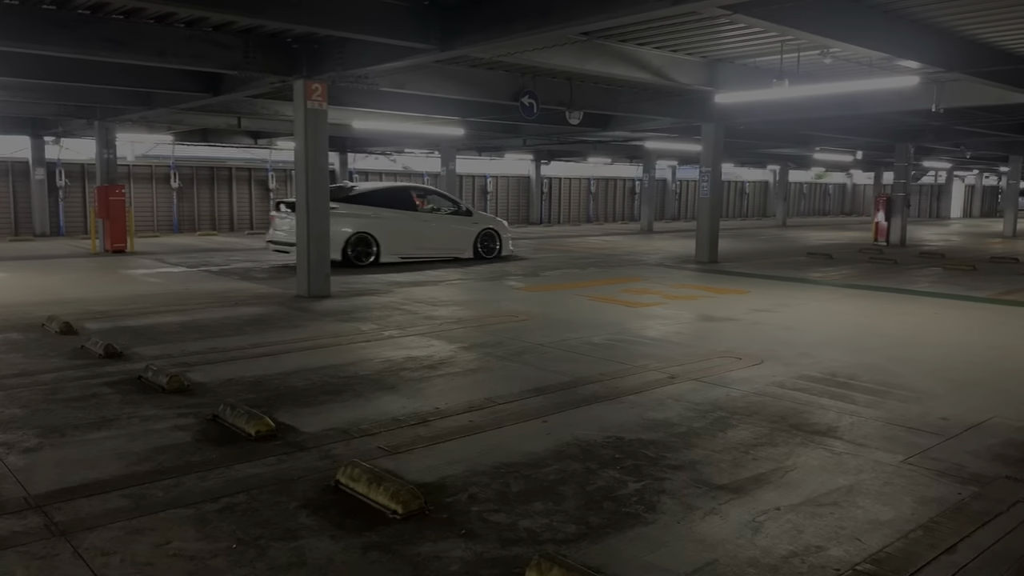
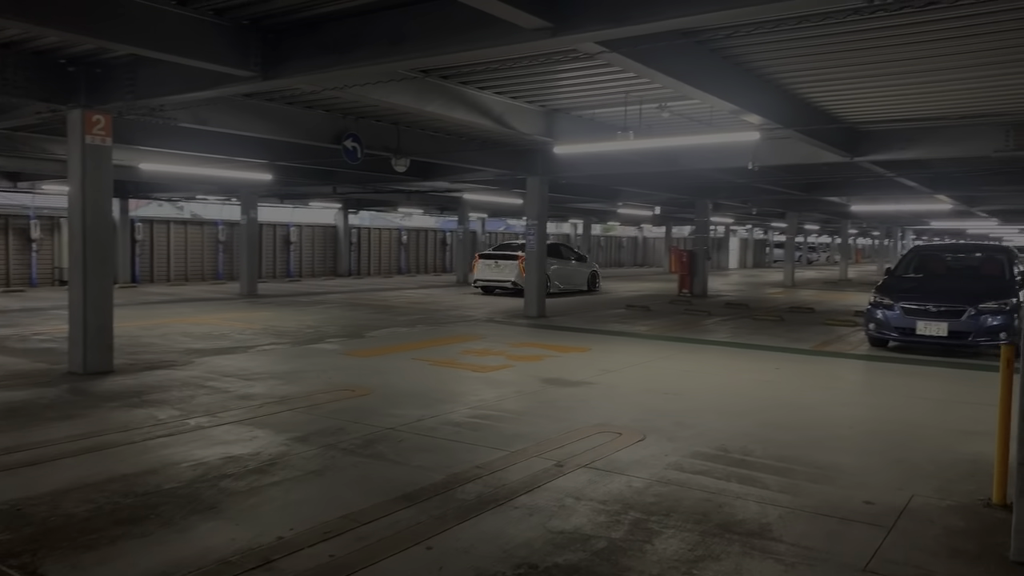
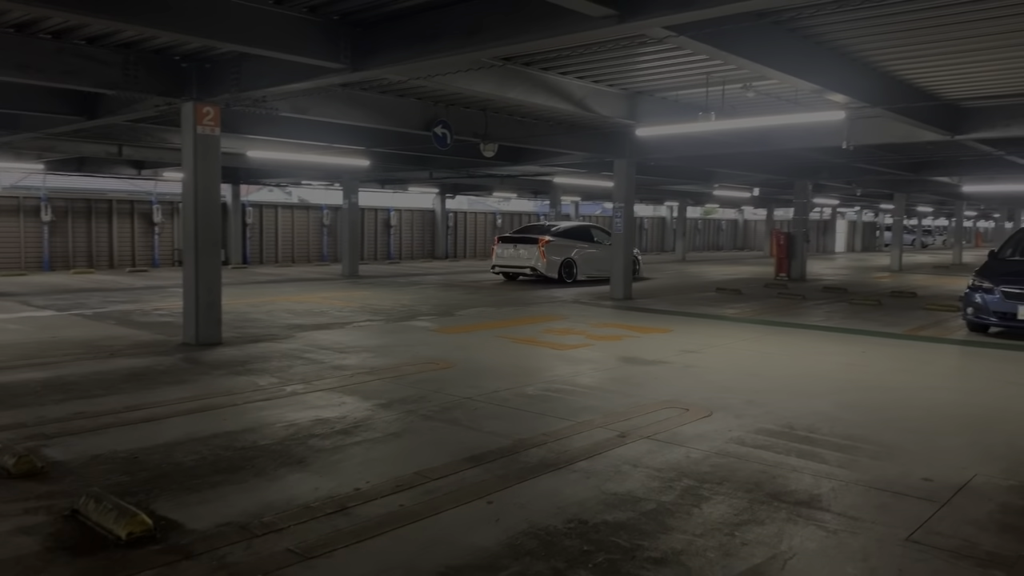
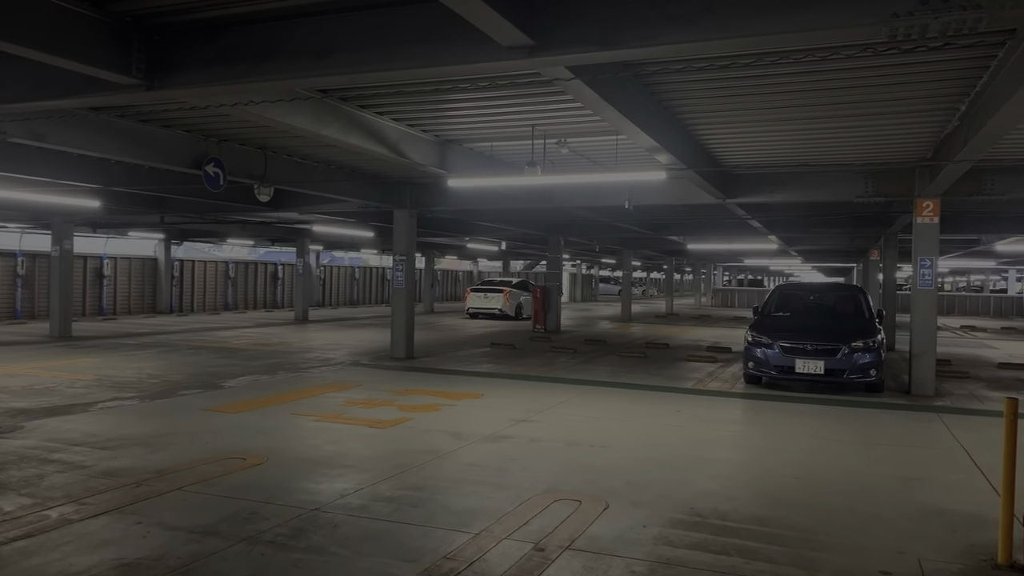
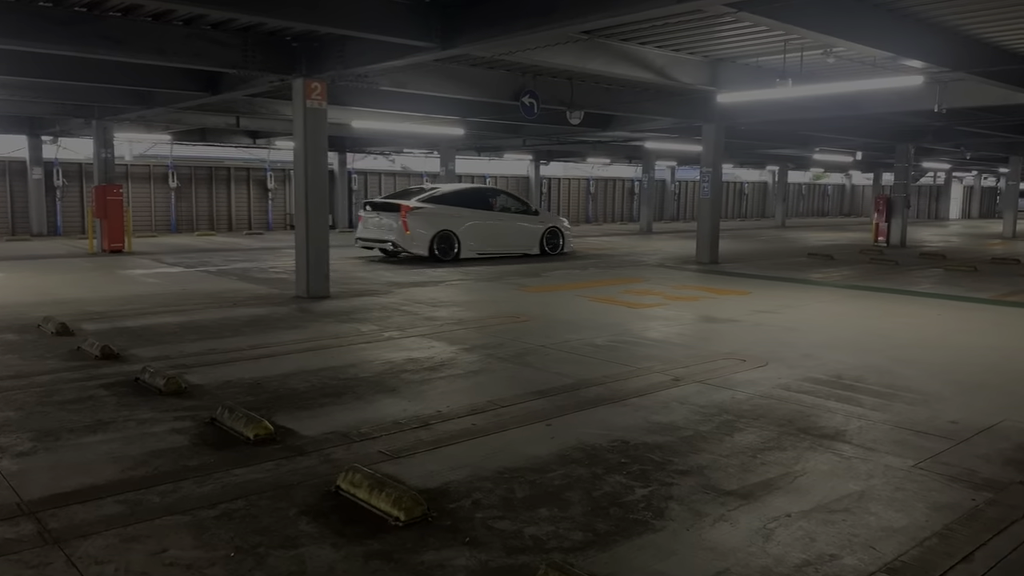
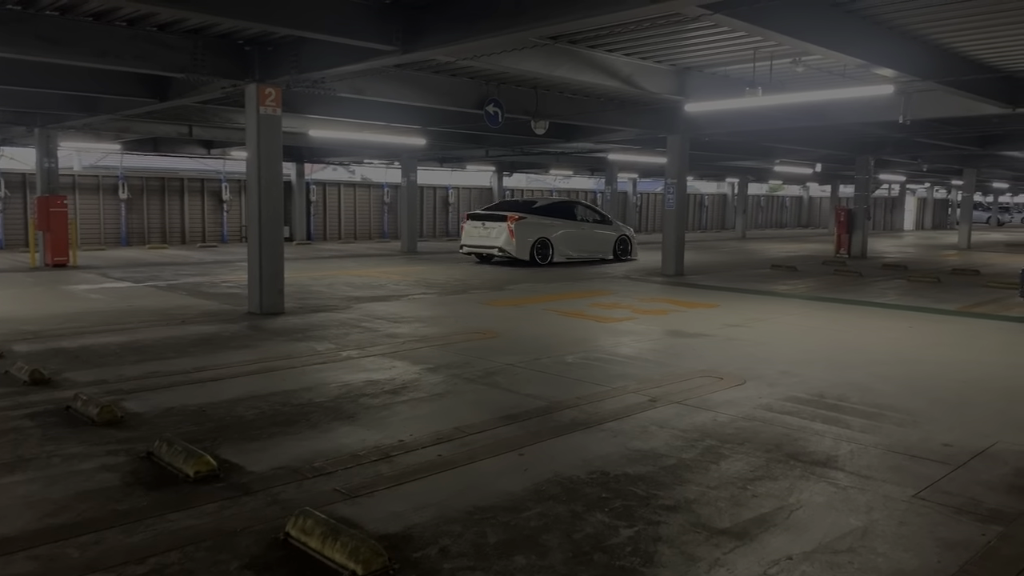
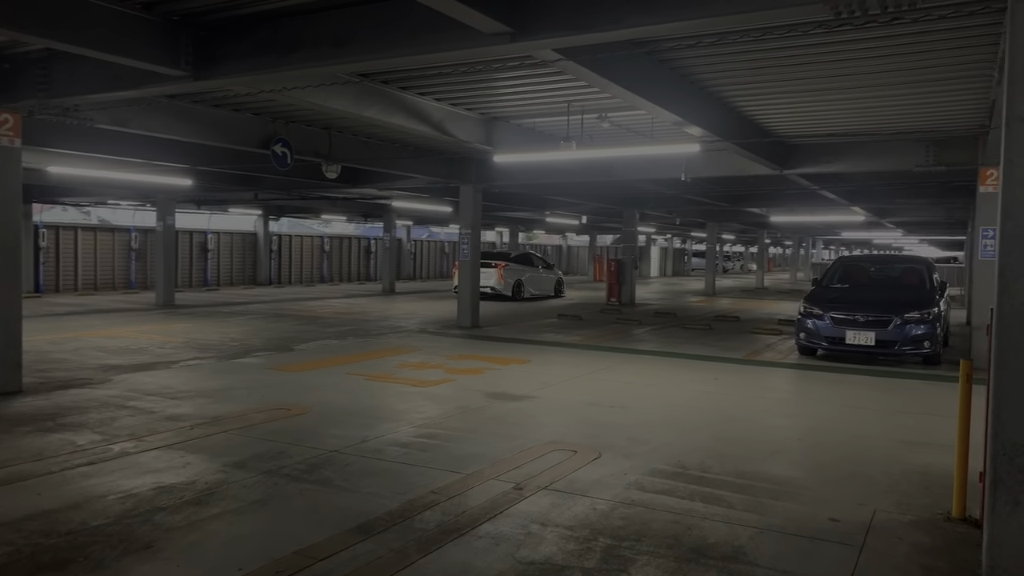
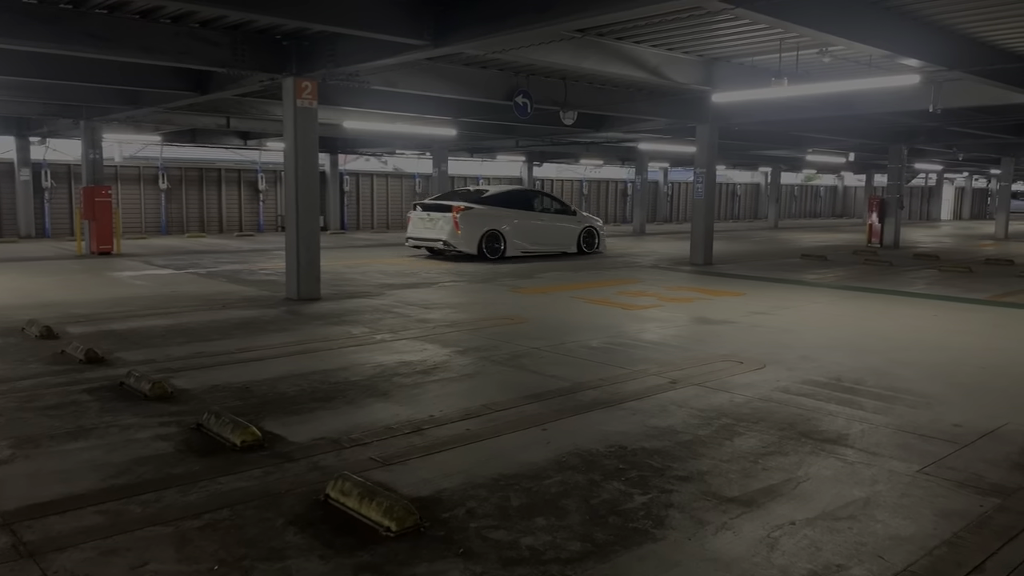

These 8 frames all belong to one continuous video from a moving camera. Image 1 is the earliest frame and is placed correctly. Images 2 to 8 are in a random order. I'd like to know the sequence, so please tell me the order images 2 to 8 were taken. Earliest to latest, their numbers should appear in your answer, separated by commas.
5, 8, 6, 3, 2, 7, 4
